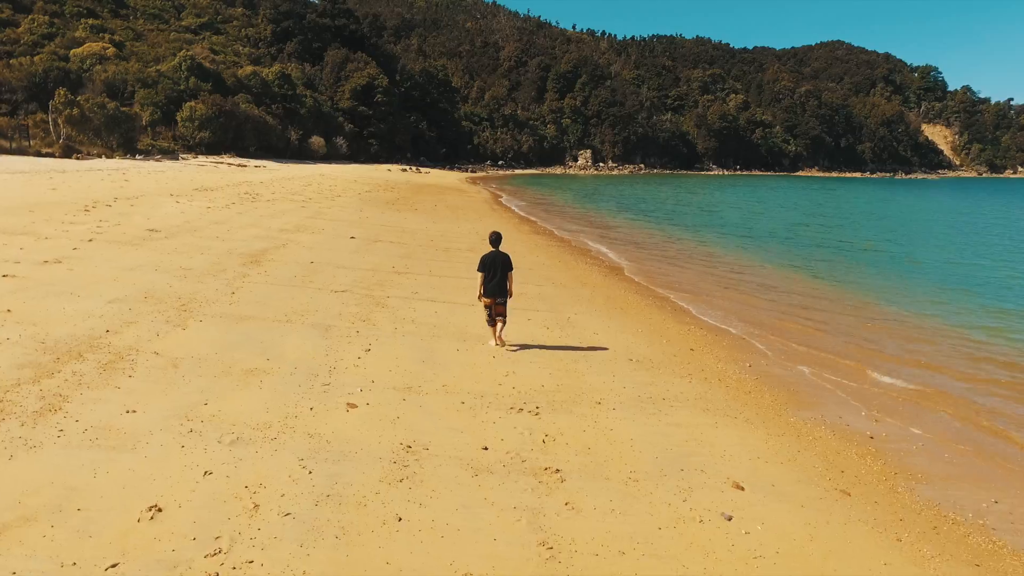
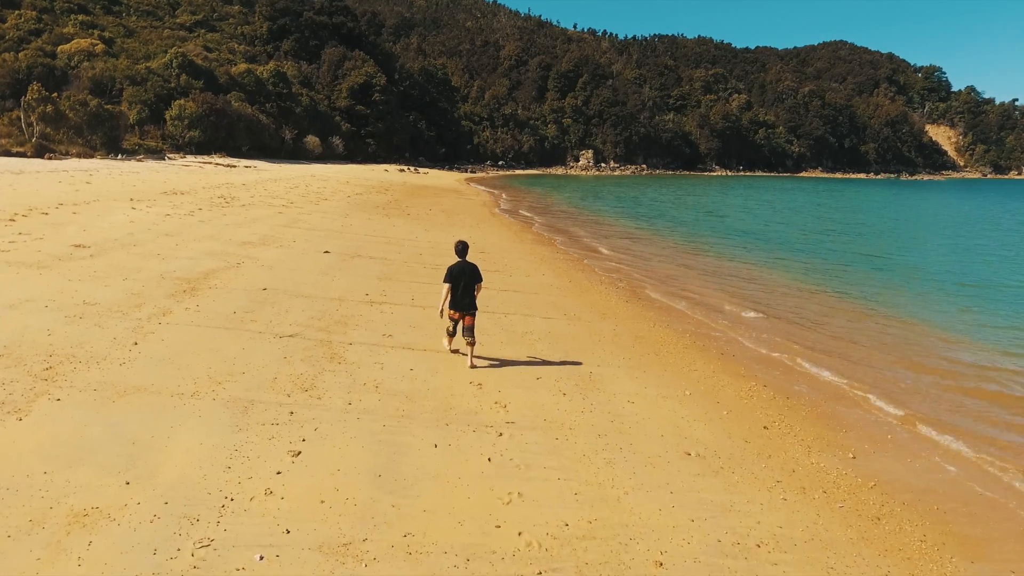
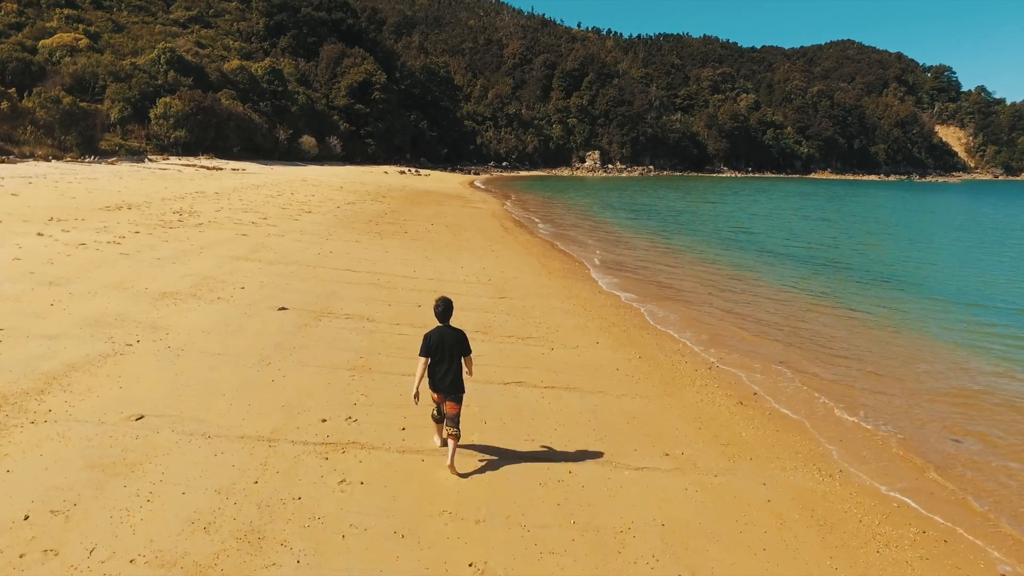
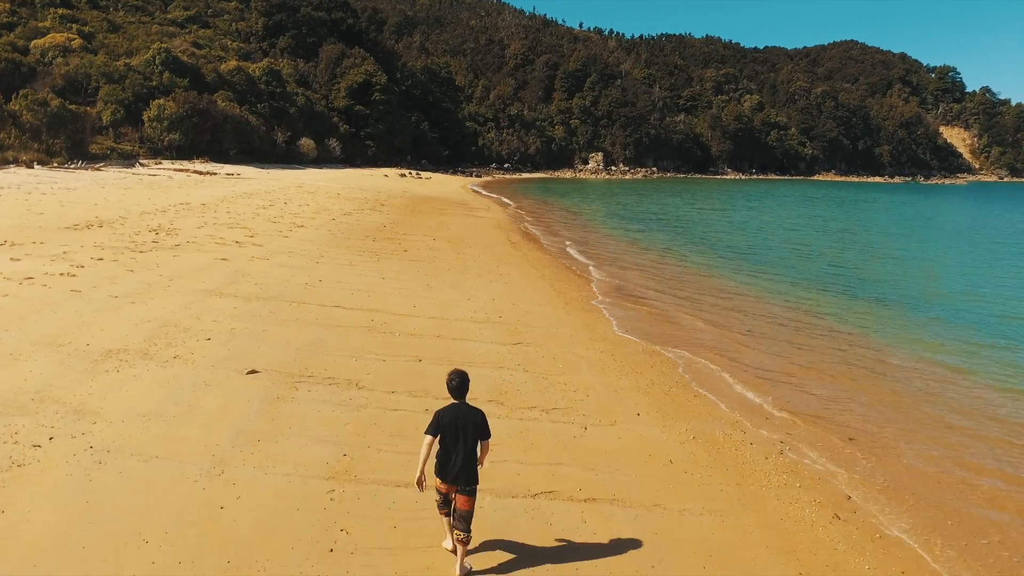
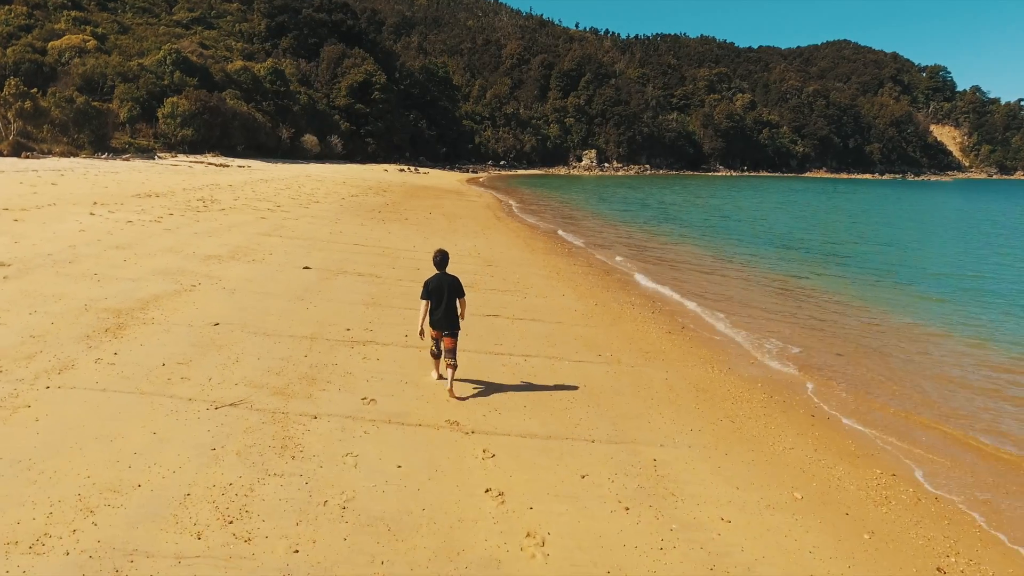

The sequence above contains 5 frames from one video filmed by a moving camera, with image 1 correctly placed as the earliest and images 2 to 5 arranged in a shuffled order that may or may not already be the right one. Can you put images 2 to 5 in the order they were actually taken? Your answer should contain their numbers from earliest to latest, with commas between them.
2, 5, 3, 4
